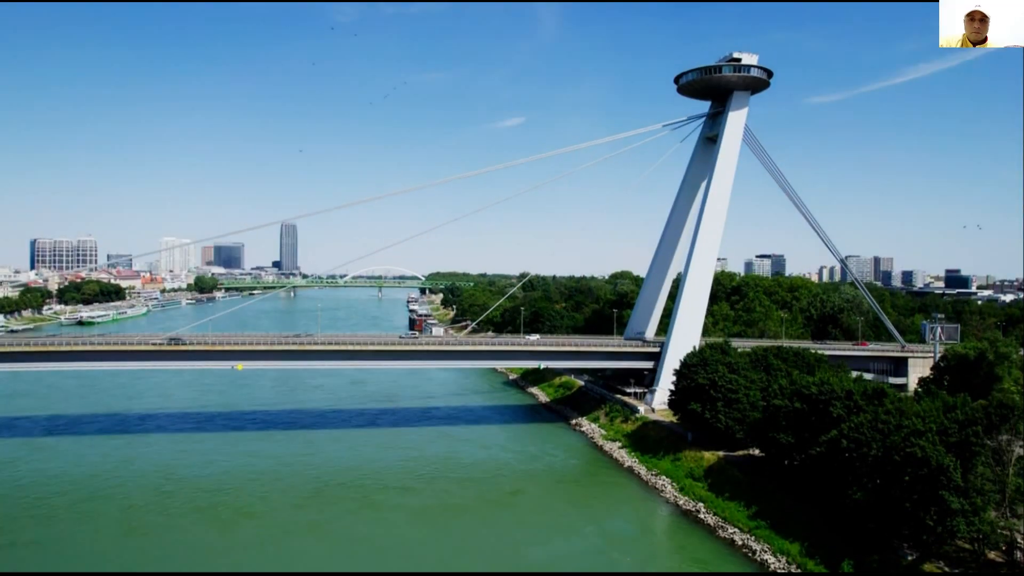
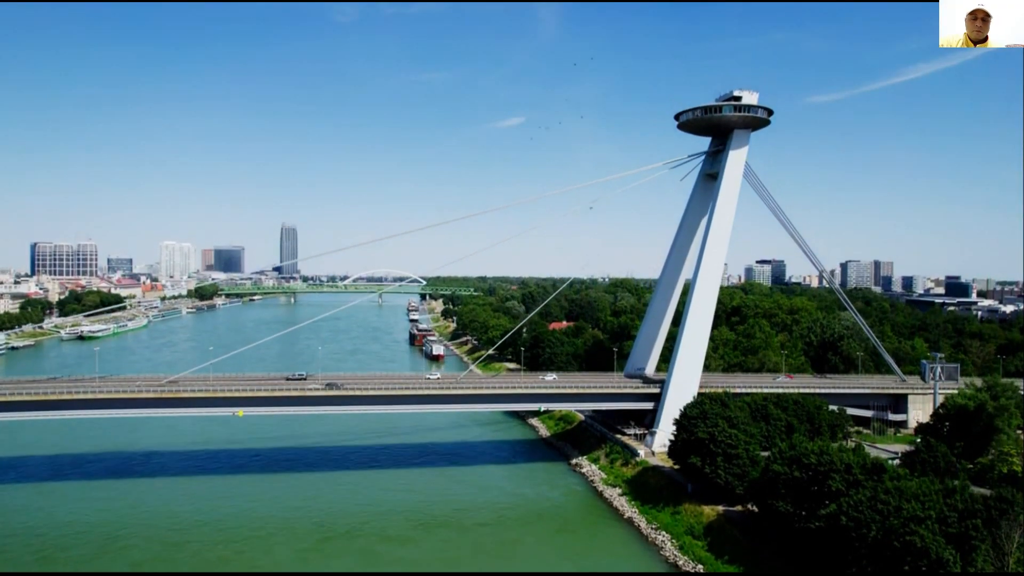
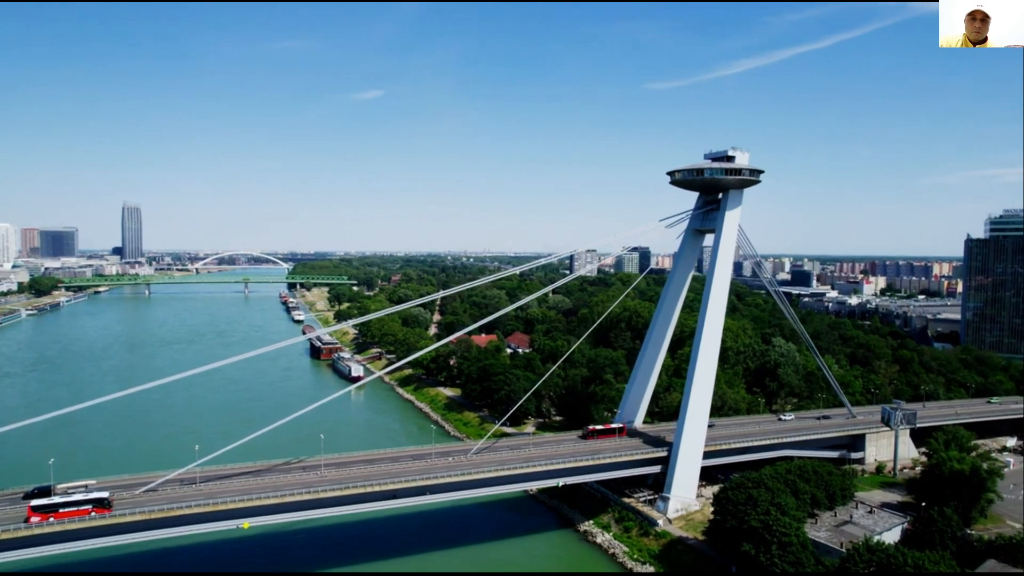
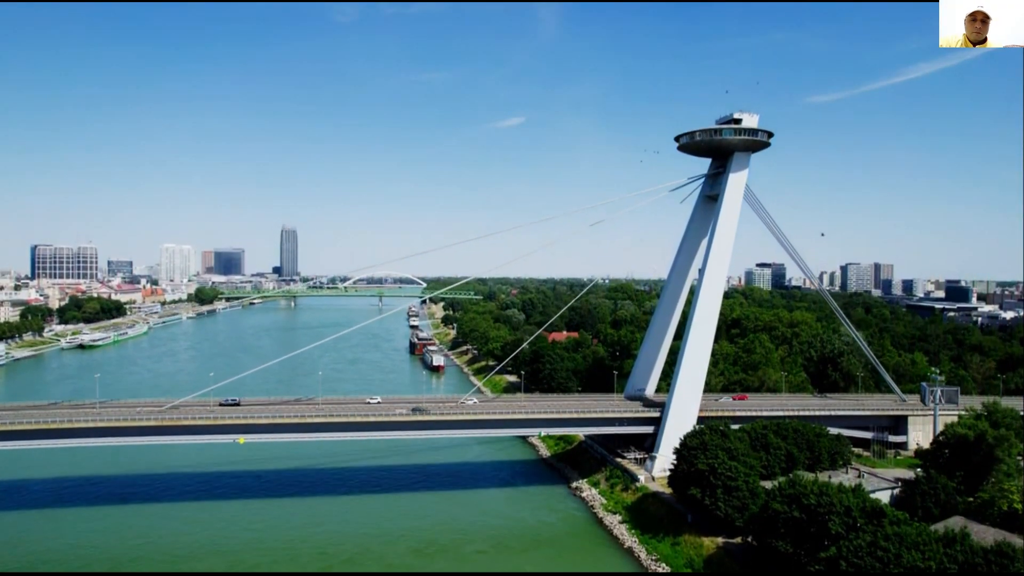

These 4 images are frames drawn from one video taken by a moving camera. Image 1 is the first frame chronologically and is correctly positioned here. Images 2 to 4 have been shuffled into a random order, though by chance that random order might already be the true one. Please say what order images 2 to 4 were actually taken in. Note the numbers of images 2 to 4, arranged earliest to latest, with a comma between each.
2, 4, 3
